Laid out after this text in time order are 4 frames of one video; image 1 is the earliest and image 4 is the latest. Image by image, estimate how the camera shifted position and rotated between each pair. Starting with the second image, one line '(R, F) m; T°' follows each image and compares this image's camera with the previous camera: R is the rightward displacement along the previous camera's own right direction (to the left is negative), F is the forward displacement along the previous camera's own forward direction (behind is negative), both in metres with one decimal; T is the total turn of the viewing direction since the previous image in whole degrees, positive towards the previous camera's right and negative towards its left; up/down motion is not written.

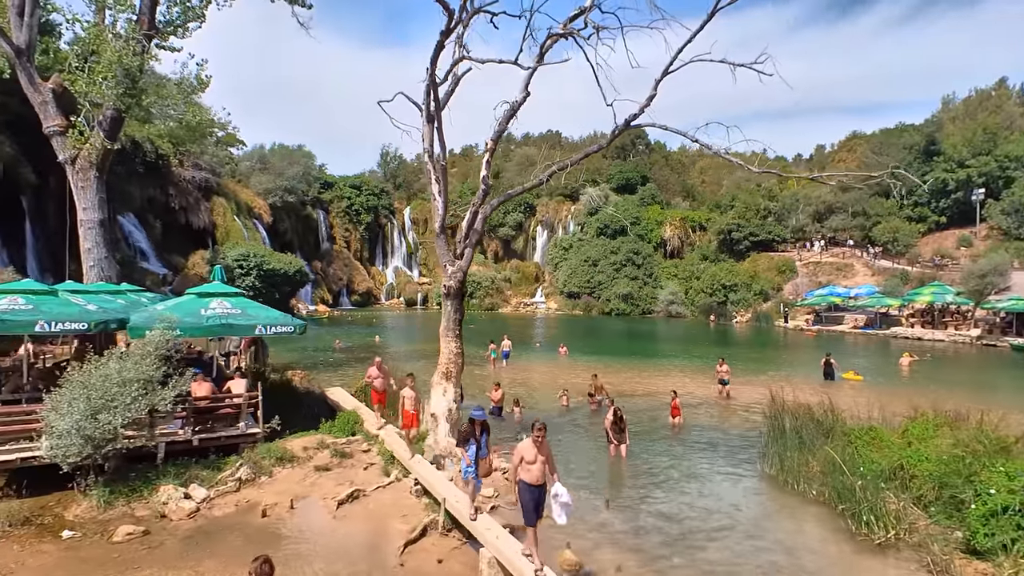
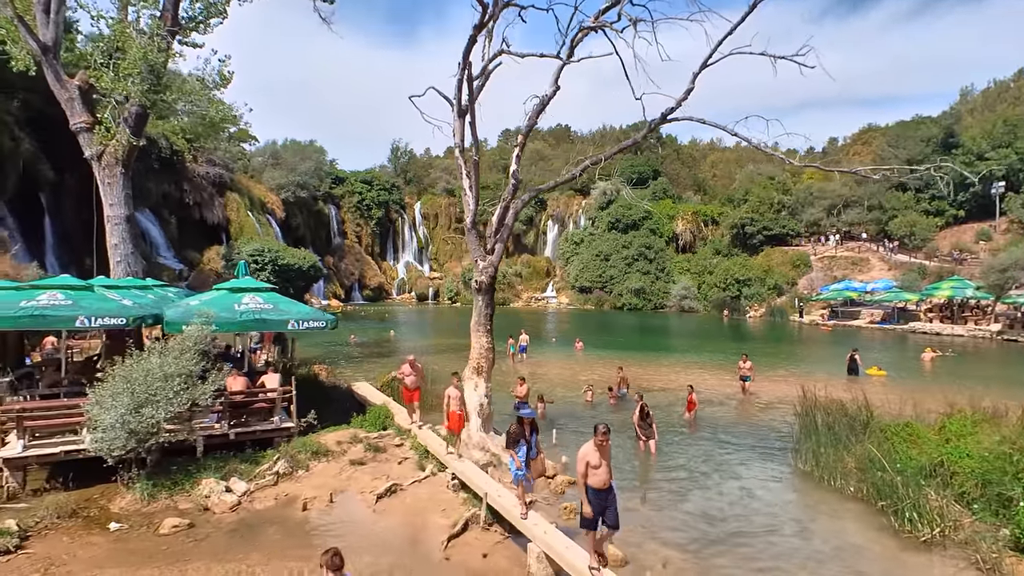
(-0.4, 0.0) m; -1°
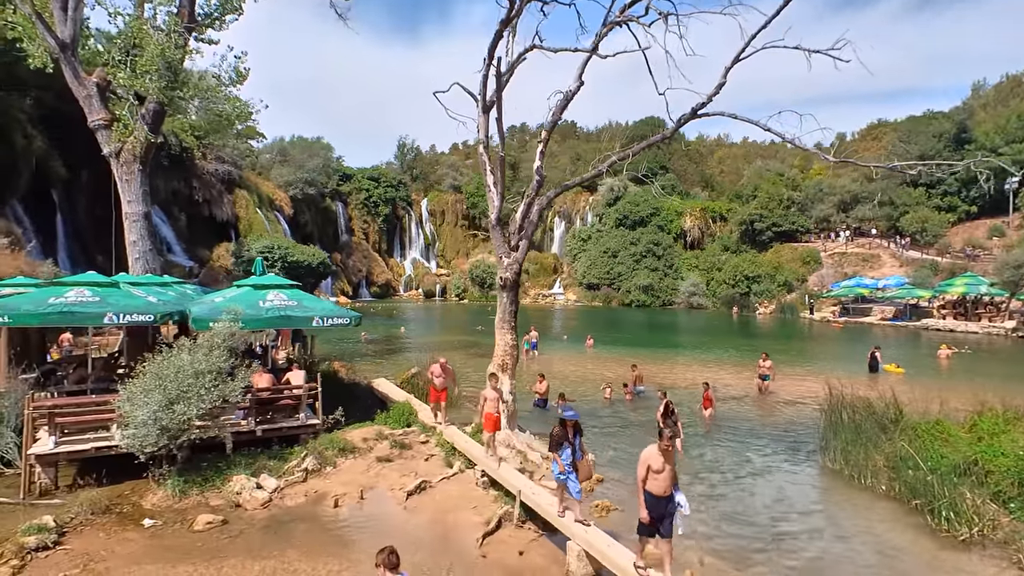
(-0.4, 0.0) m; 0°
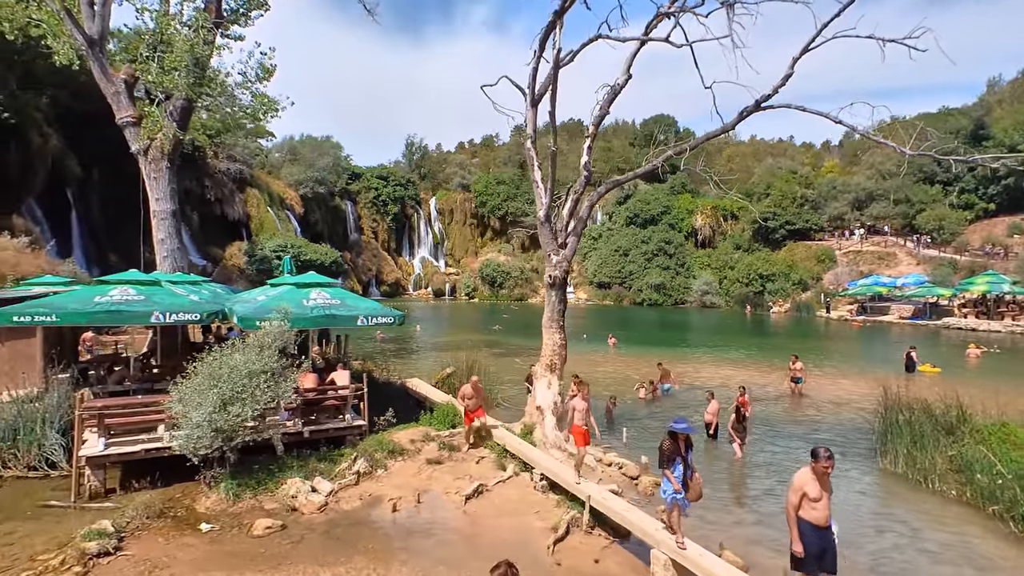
(-0.8, +0.2) m; 0°
